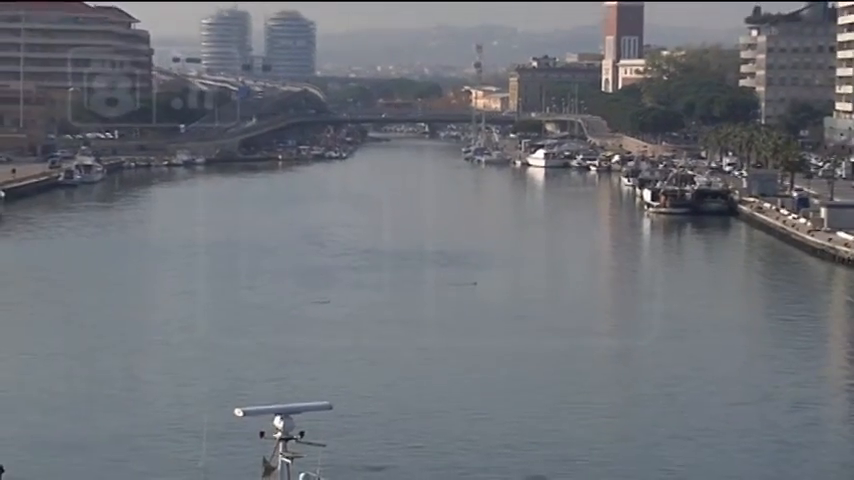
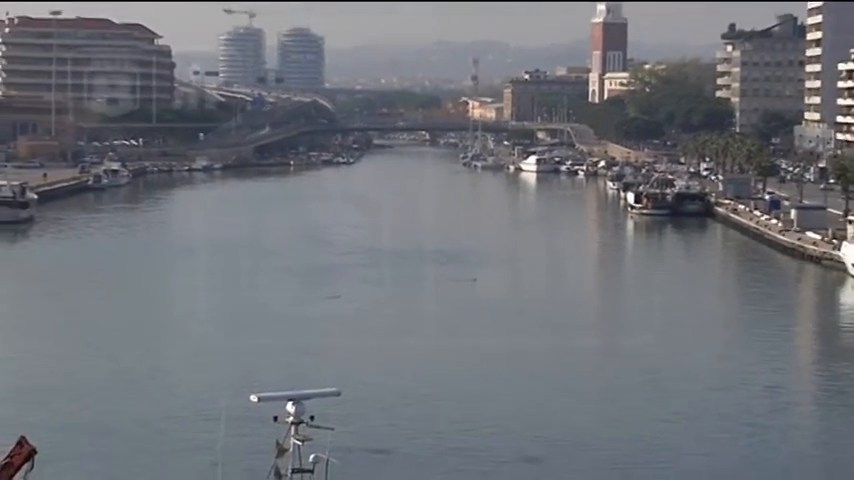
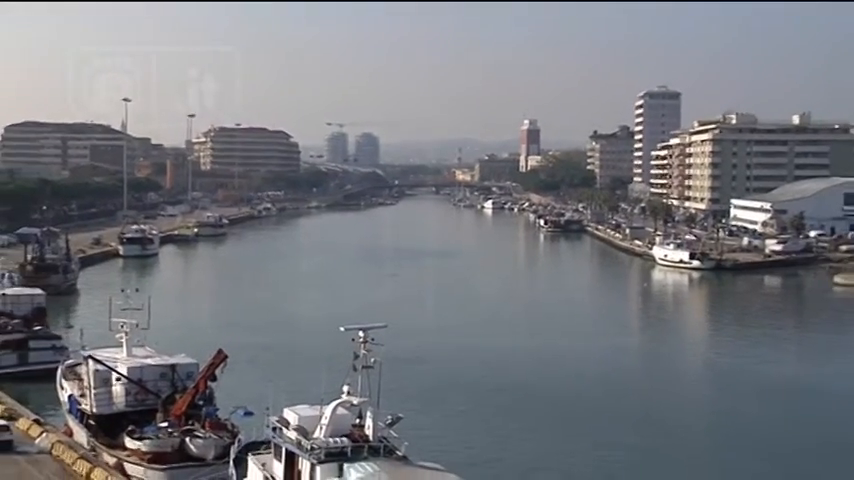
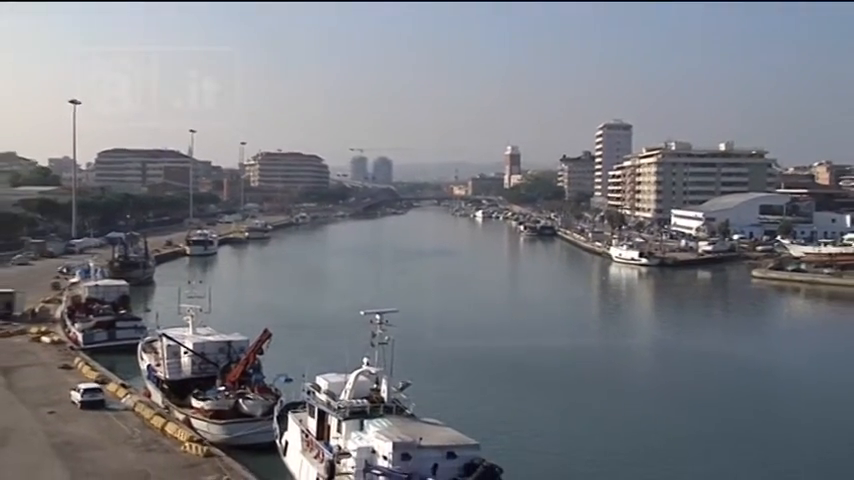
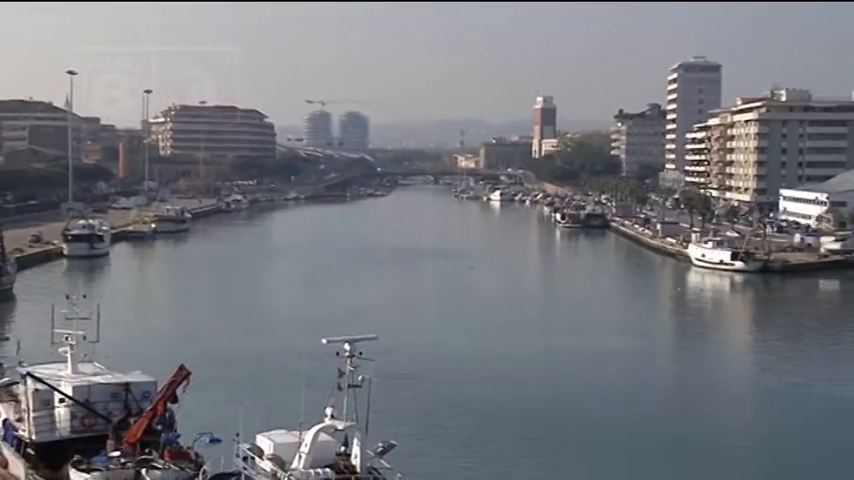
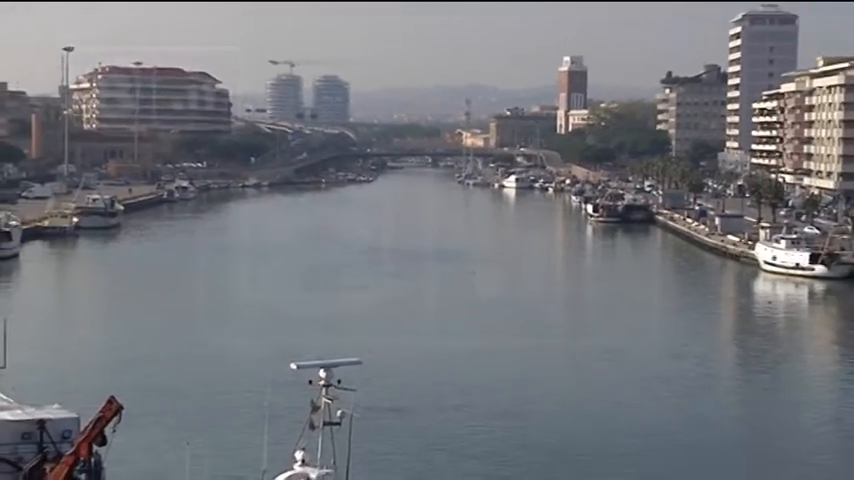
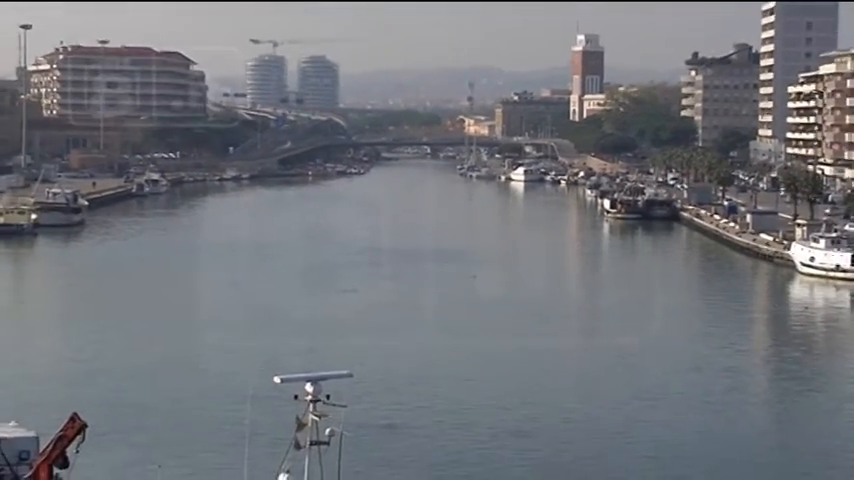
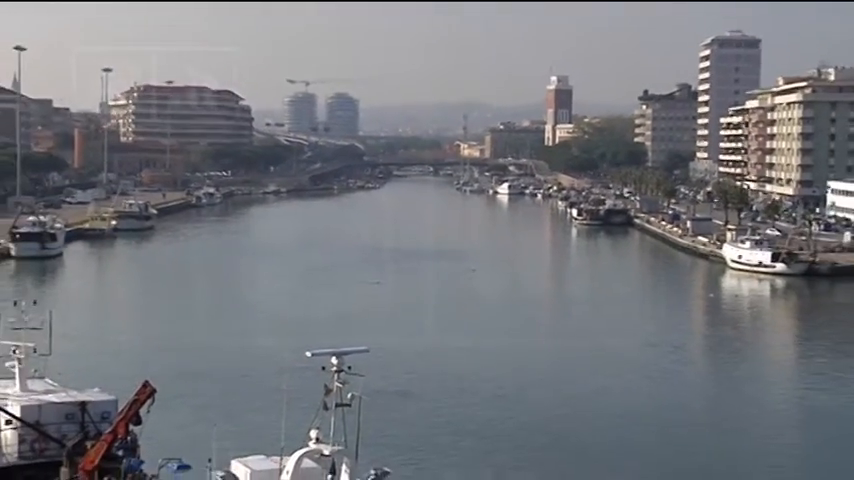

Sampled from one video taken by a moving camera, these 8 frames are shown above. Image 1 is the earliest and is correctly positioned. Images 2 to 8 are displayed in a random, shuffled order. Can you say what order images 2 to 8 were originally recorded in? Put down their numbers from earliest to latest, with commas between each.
2, 7, 6, 8, 5, 3, 4
